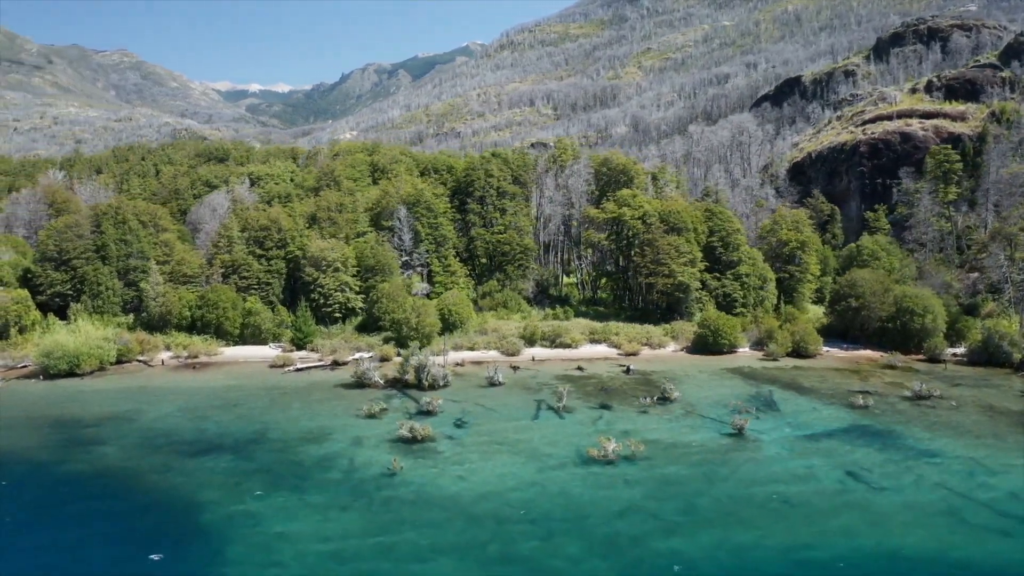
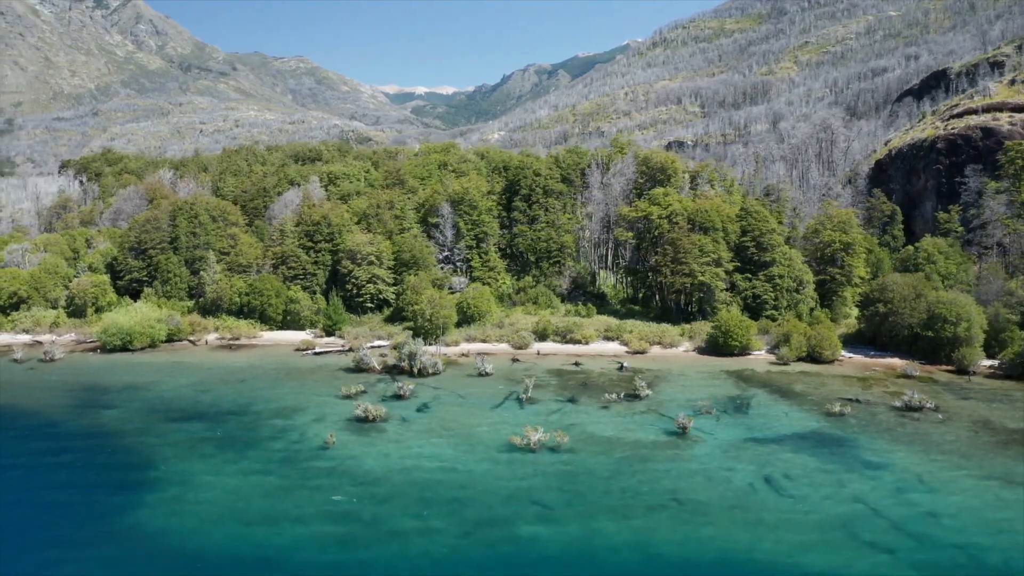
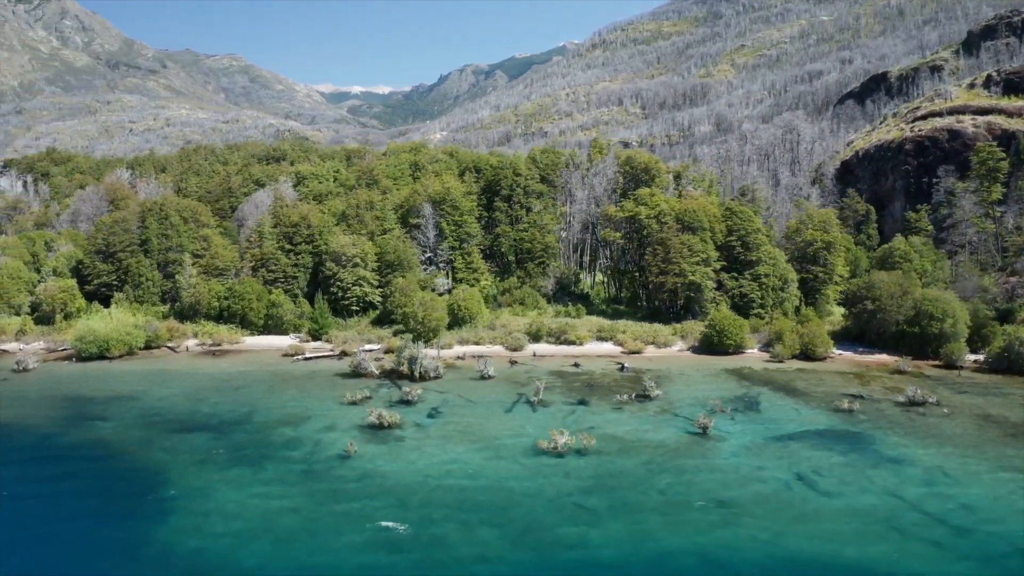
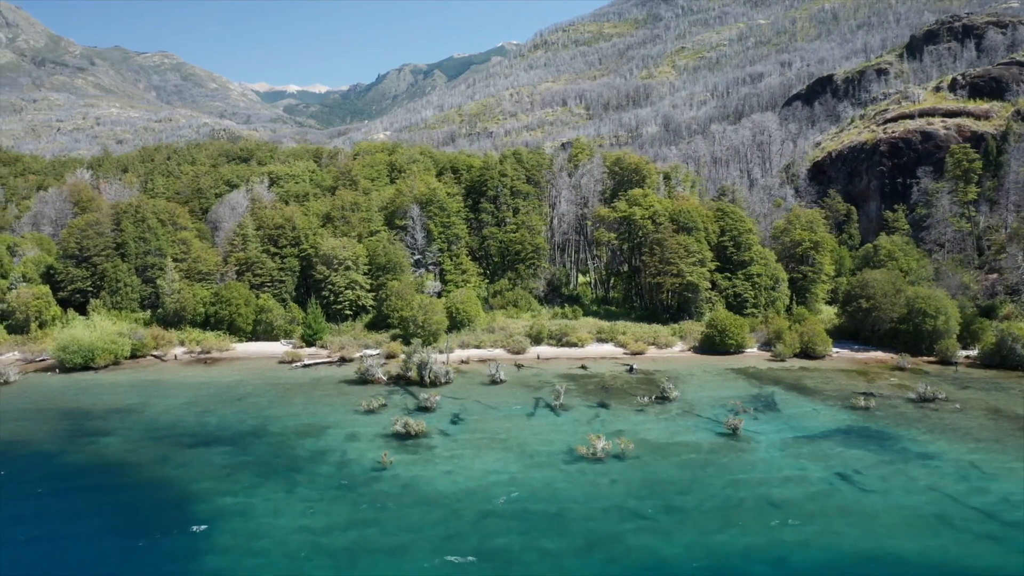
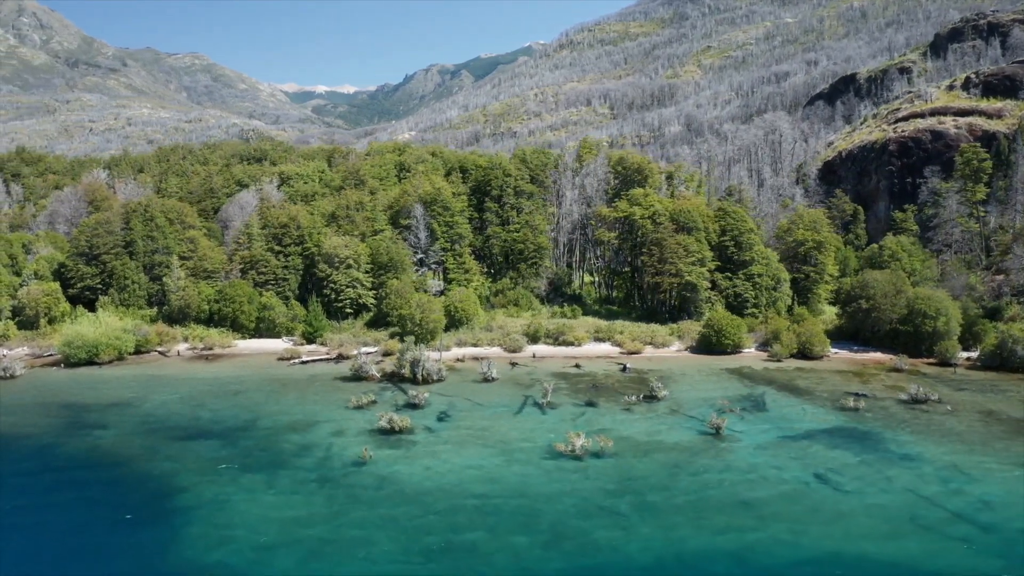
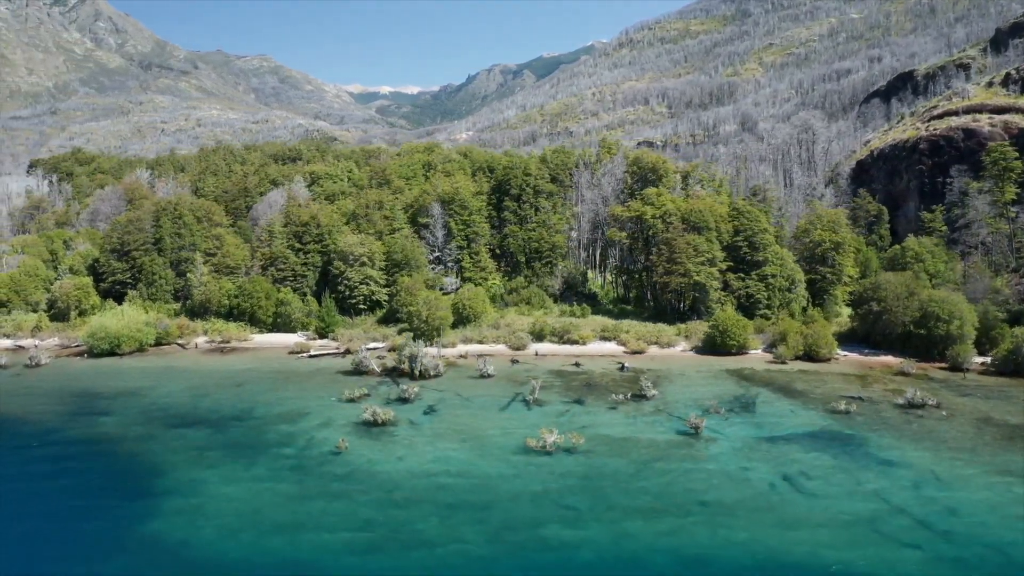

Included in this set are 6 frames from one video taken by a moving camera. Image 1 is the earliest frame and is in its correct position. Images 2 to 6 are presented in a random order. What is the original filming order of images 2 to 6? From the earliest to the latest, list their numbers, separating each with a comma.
4, 5, 3, 6, 2
